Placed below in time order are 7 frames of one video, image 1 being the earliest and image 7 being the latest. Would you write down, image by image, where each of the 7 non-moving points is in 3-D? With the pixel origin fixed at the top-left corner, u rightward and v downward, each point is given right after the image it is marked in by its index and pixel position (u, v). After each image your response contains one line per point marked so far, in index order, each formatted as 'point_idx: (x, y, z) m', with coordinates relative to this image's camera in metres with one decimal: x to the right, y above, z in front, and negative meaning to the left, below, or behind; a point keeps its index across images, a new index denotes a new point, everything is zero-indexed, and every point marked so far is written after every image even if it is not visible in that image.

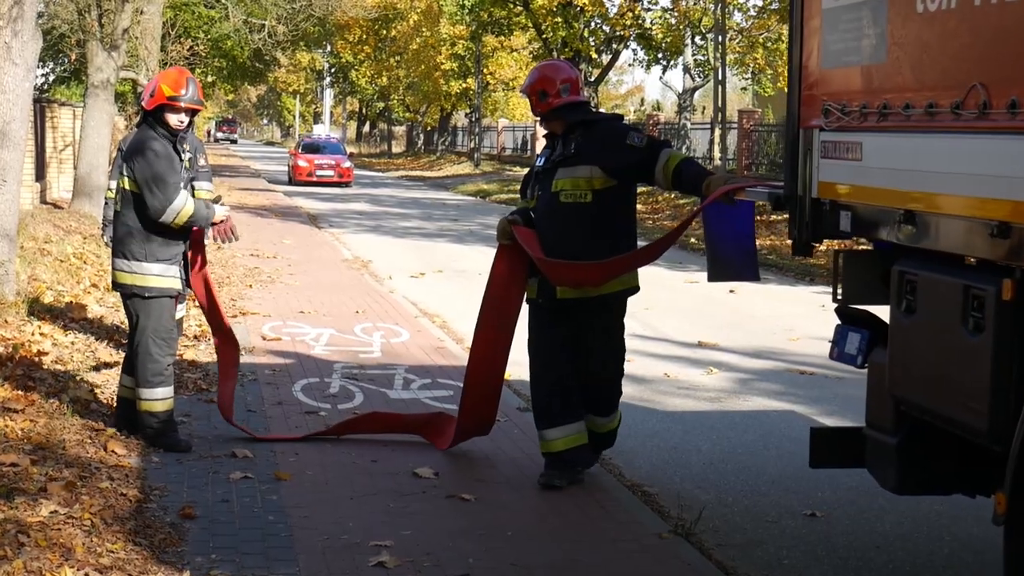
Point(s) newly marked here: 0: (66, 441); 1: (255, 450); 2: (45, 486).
0: (-2.8, -0.9, +5.7) m
1: (-1.7, -1.0, +5.9) m
2: (-2.6, -1.1, +5.0) m
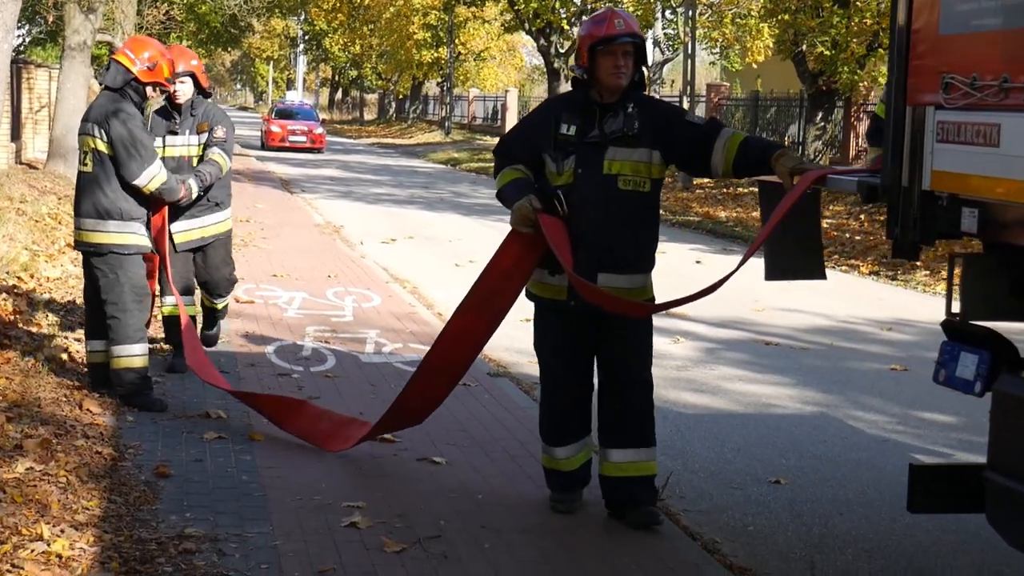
0: (-3.0, -0.7, +5.8) m
1: (-1.9, -0.8, +6.0) m
2: (-2.8, -0.9, +5.1) m
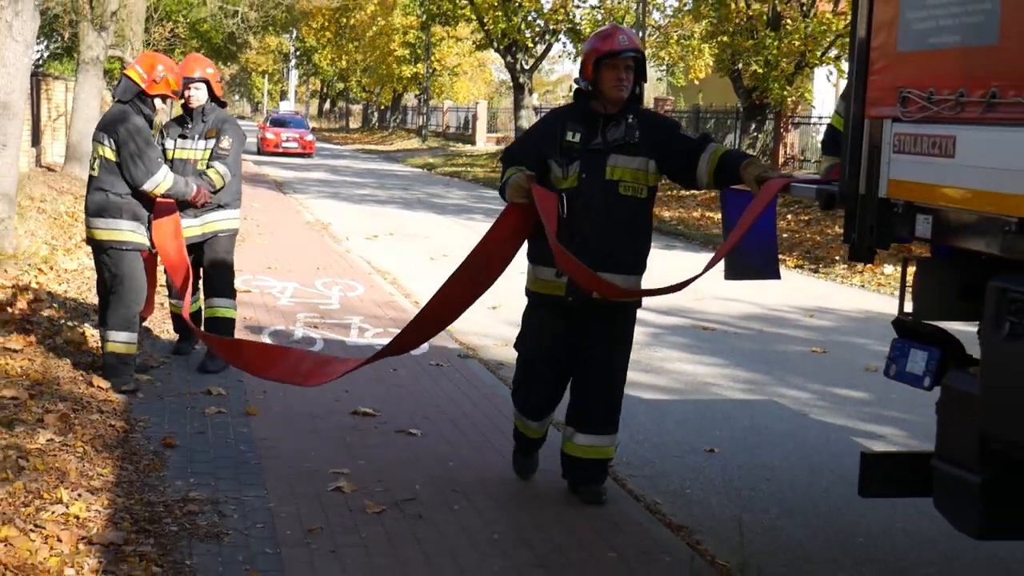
0: (-3.2, -0.6, +6.3) m
1: (-2.1, -0.7, +6.6) m
2: (-3.0, -0.8, +5.7) m
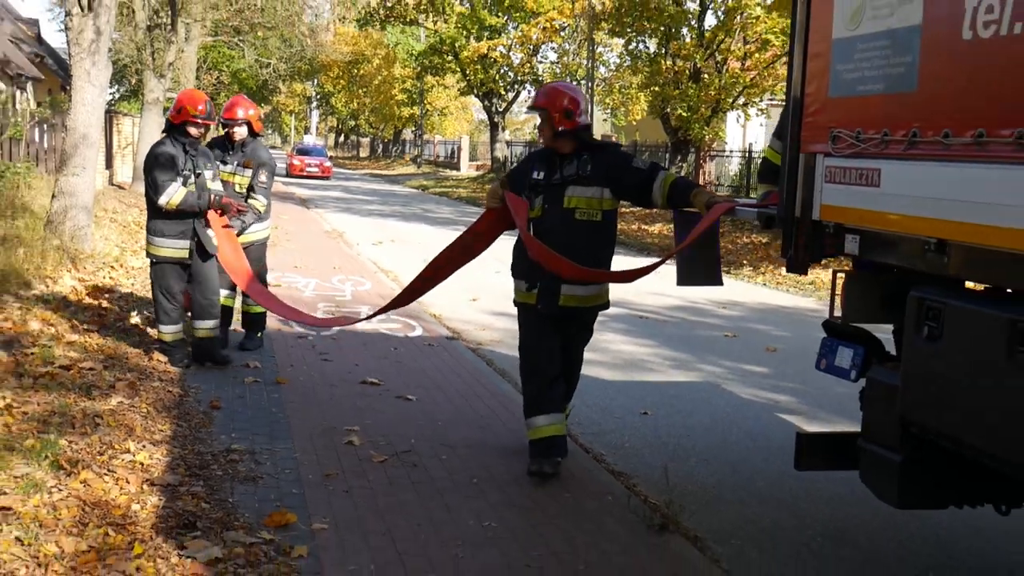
0: (-3.4, -0.6, +7.7) m
1: (-2.3, -0.7, +8.0) m
2: (-3.2, -0.8, +7.0) m
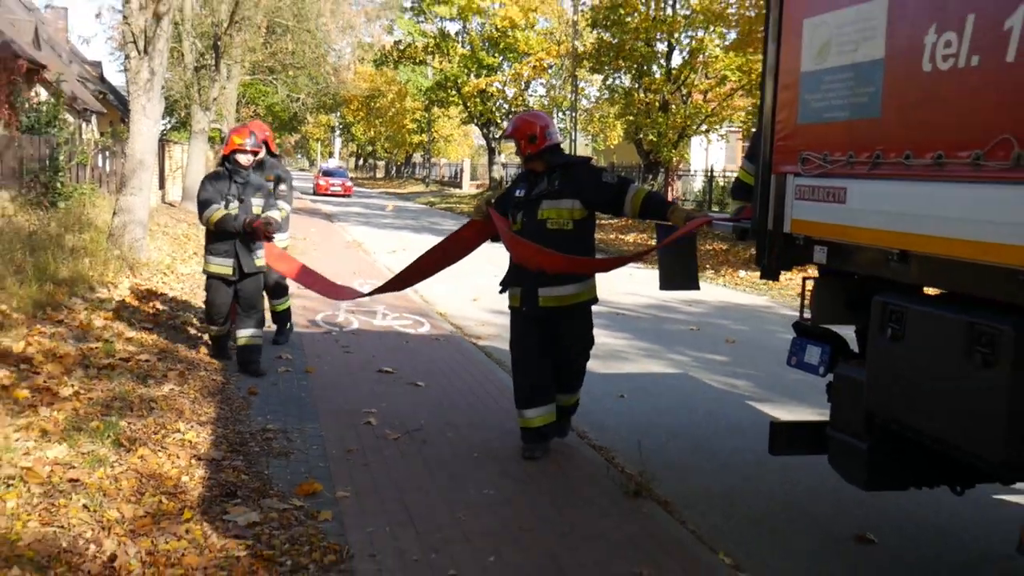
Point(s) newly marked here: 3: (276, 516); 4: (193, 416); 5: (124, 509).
0: (-3.4, -0.6, +8.8) m
1: (-2.3, -0.8, +9.0) m
2: (-3.2, -0.8, +8.1) m
3: (-1.7, -1.7, +6.2) m
4: (-2.7, -1.1, +7.6) m
5: (-2.7, -1.6, +6.0) m
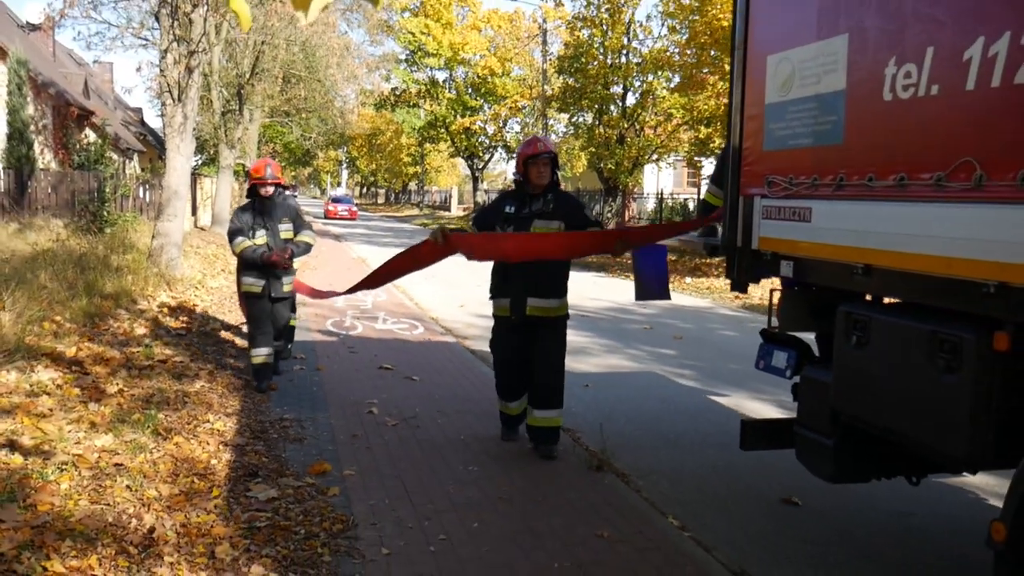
0: (-3.6, -0.8, +10.1) m
1: (-2.5, -0.9, +10.3) m
2: (-3.4, -0.9, +9.4) m
3: (-1.9, -1.7, +7.5) m
4: (-2.9, -1.2, +8.8) m
5: (-2.9, -1.6, +7.3) m
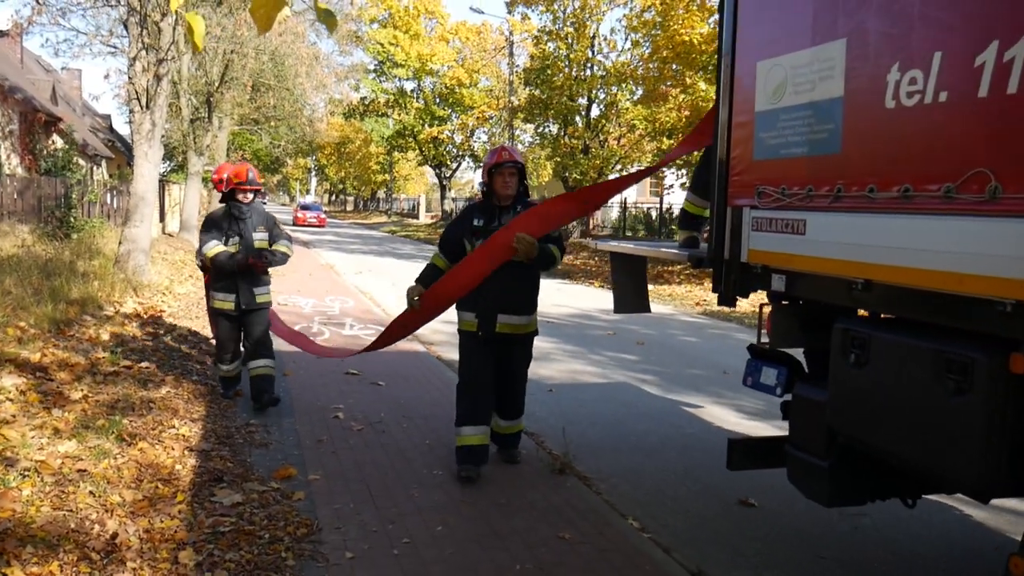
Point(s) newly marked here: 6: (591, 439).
0: (-4.0, -0.9, +10.1) m
1: (-2.9, -1.0, +10.3) m
2: (-3.8, -1.0, +9.4) m
3: (-2.2, -1.7, +7.5) m
4: (-3.3, -1.3, +8.9) m
5: (-3.2, -1.6, +7.3) m
6: (+0.8, -1.5, +8.9) m
